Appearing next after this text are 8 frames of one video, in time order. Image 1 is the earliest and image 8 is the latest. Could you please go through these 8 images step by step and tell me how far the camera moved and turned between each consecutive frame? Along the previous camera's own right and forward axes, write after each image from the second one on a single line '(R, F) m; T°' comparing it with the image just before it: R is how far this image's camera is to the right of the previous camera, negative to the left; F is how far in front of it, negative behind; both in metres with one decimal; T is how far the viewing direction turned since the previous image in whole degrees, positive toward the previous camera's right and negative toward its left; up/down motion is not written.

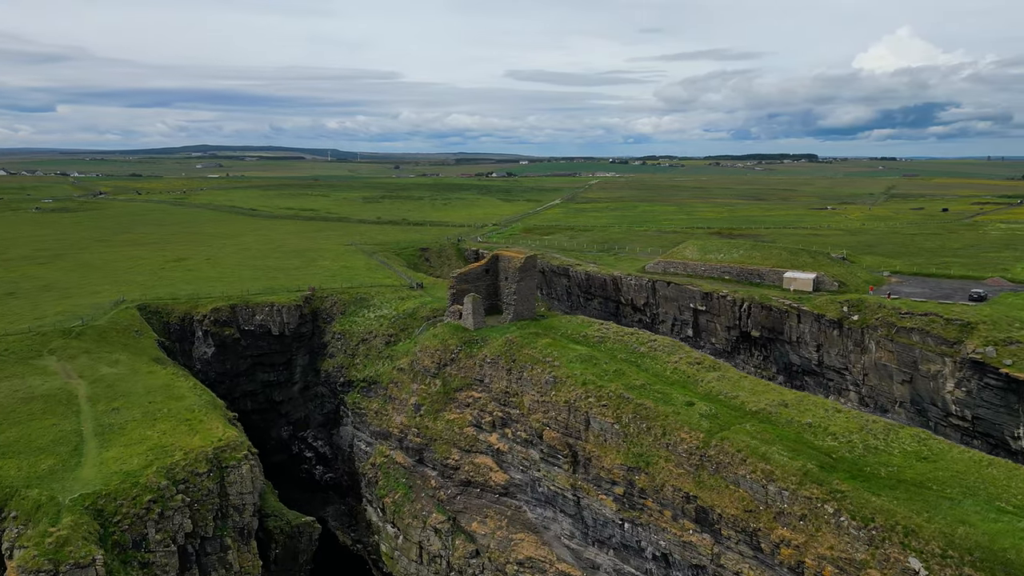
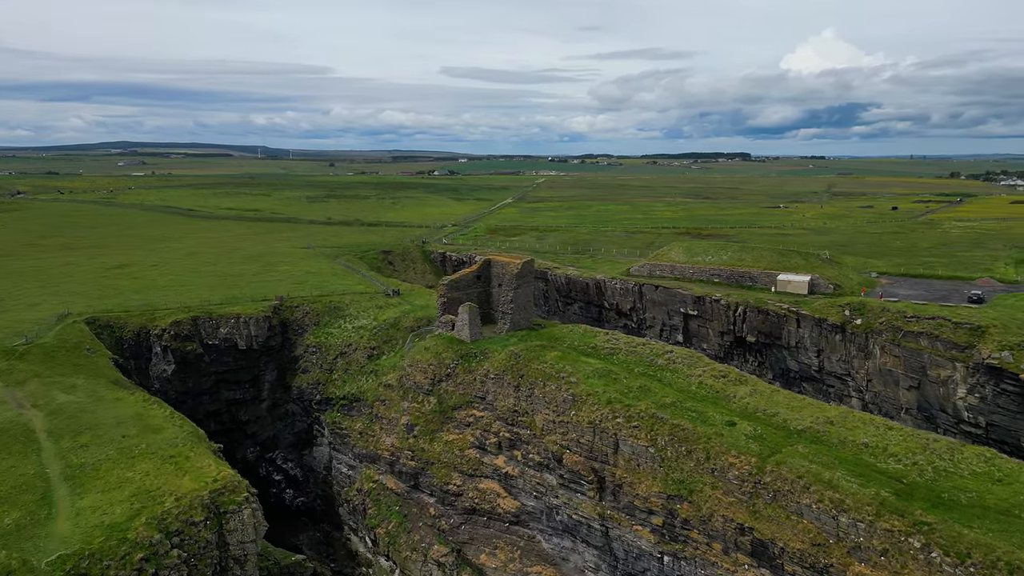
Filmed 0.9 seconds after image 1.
(-3.2, +3.2) m; +5°
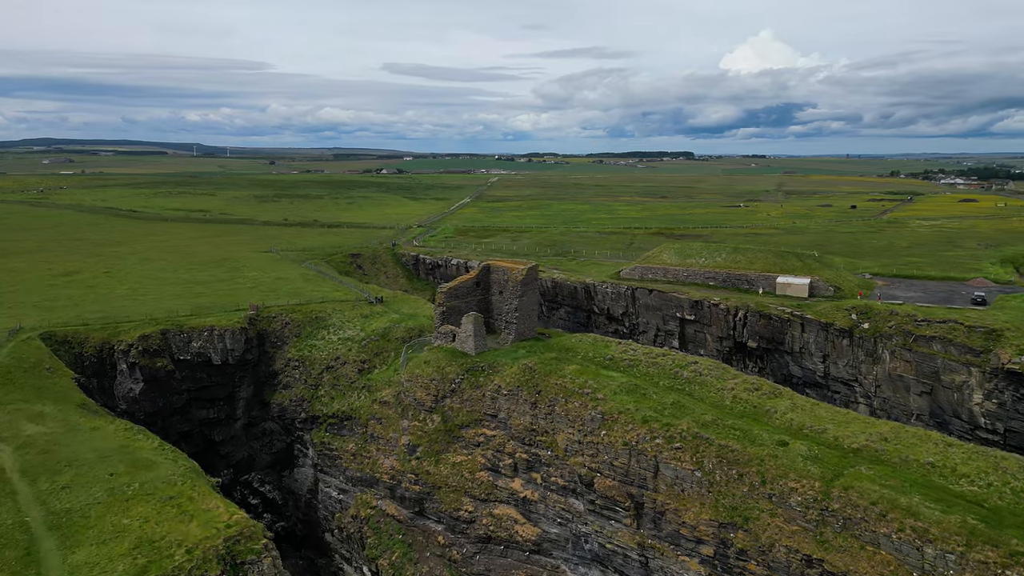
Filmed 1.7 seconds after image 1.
(-3.0, +2.8) m; +4°
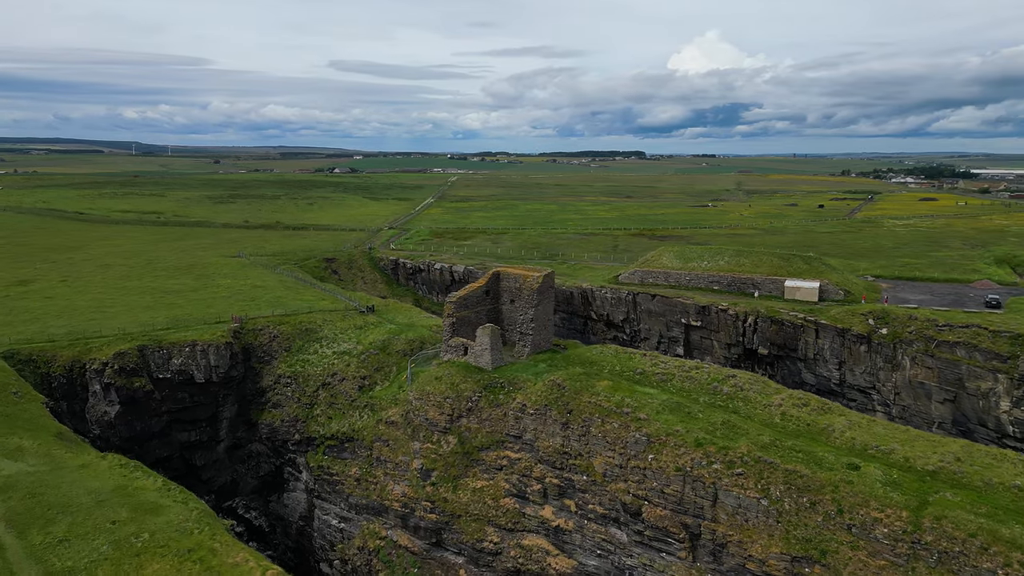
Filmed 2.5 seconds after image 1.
(-3.0, +2.8) m; +4°
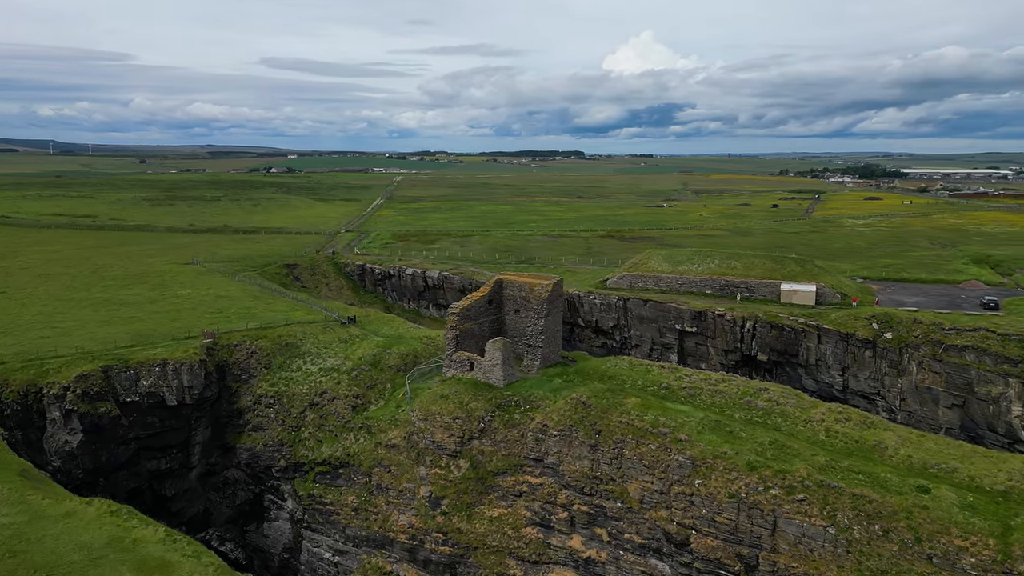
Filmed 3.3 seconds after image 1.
(-3.0, +2.7) m; +4°
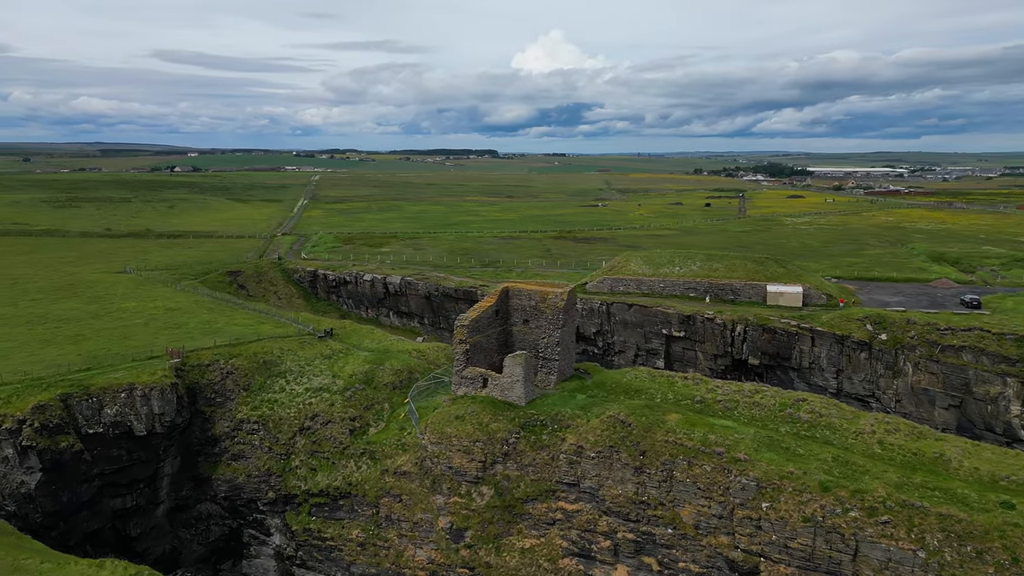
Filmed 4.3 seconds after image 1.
(-4.0, +2.7) m; +6°
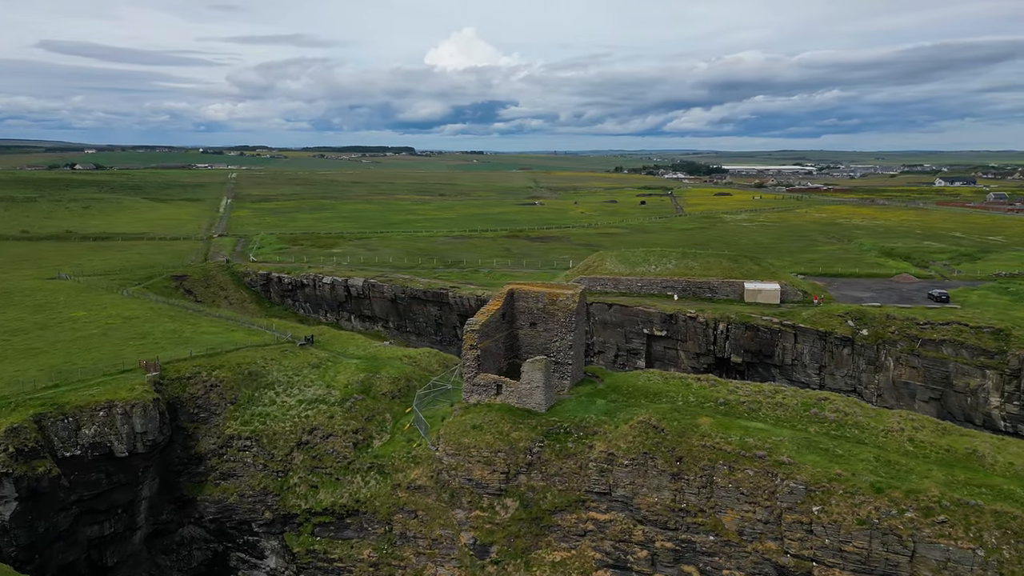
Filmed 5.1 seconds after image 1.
(-3.6, +1.4) m; +6°
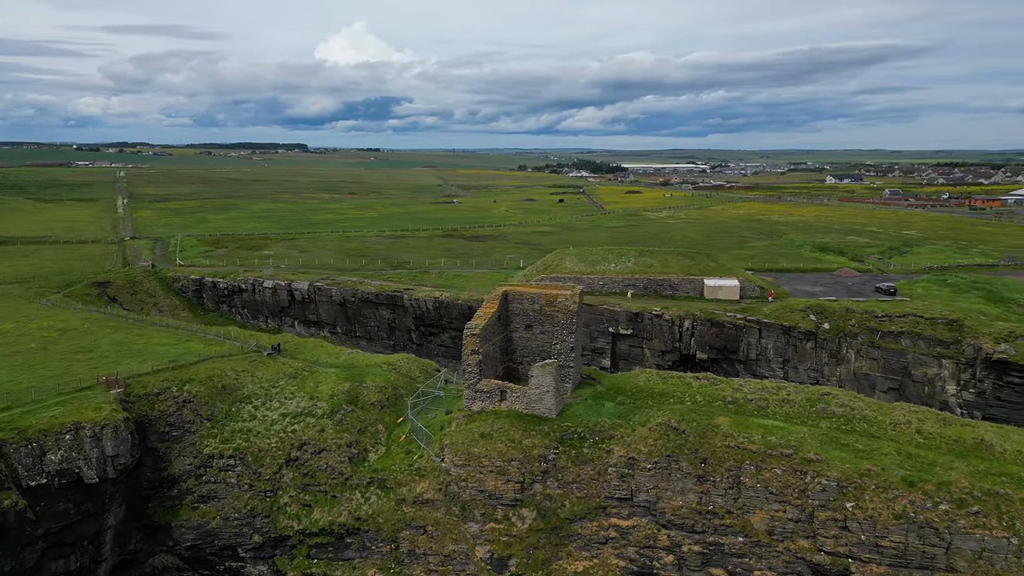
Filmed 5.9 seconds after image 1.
(-3.7, +1.3) m; +7°
